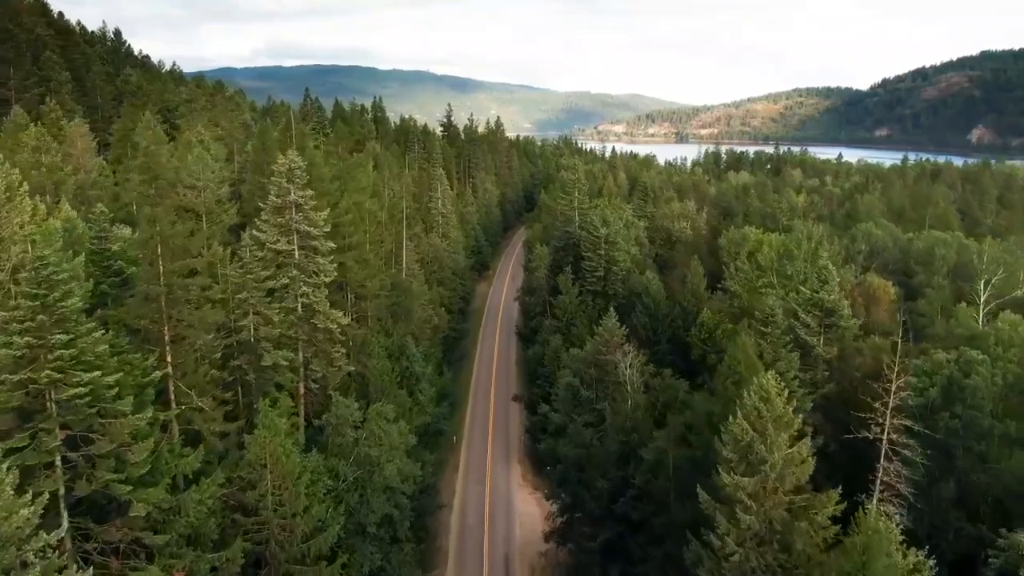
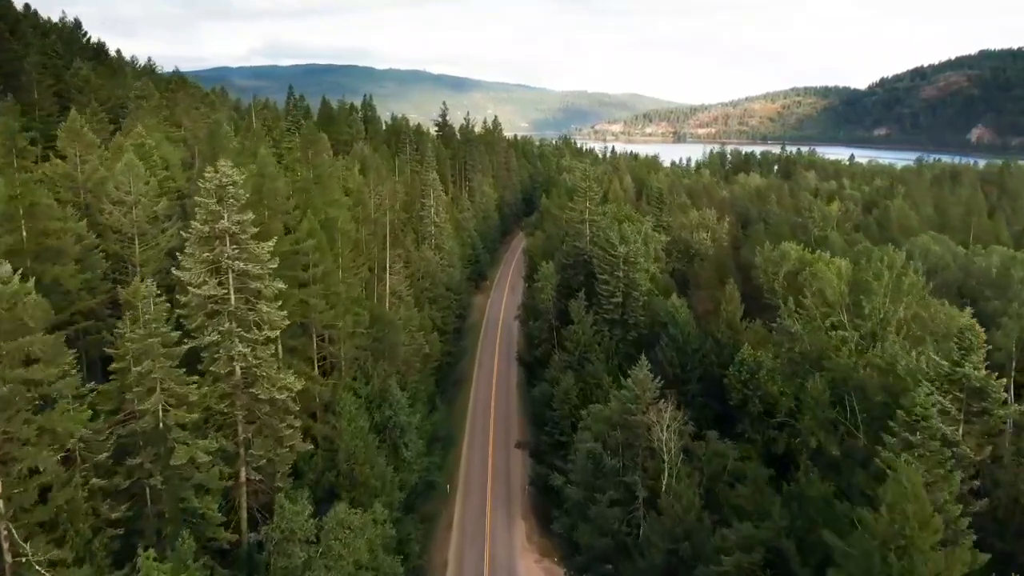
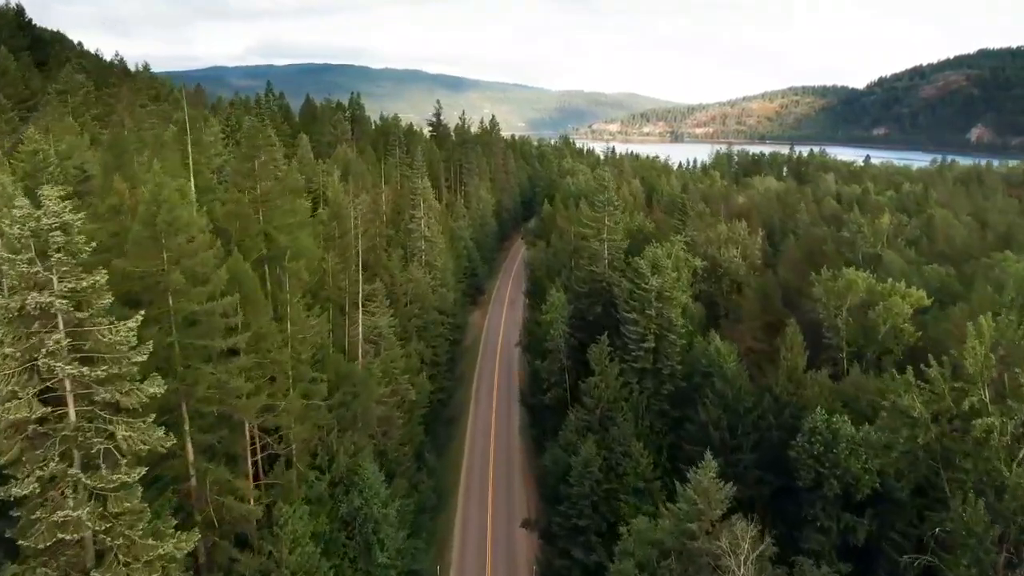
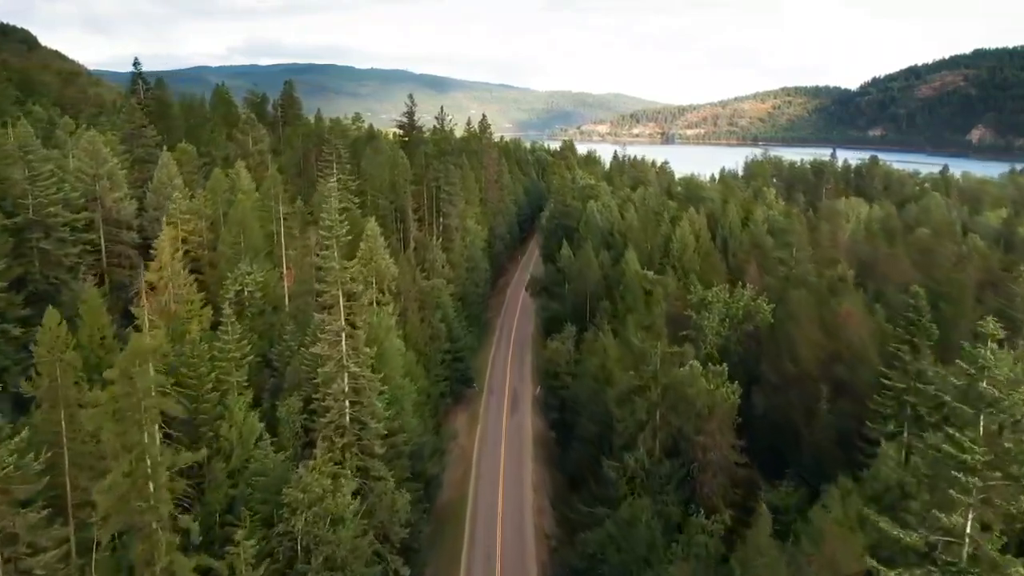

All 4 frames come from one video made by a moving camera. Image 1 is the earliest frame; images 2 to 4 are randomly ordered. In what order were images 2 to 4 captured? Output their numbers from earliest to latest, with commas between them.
2, 3, 4
